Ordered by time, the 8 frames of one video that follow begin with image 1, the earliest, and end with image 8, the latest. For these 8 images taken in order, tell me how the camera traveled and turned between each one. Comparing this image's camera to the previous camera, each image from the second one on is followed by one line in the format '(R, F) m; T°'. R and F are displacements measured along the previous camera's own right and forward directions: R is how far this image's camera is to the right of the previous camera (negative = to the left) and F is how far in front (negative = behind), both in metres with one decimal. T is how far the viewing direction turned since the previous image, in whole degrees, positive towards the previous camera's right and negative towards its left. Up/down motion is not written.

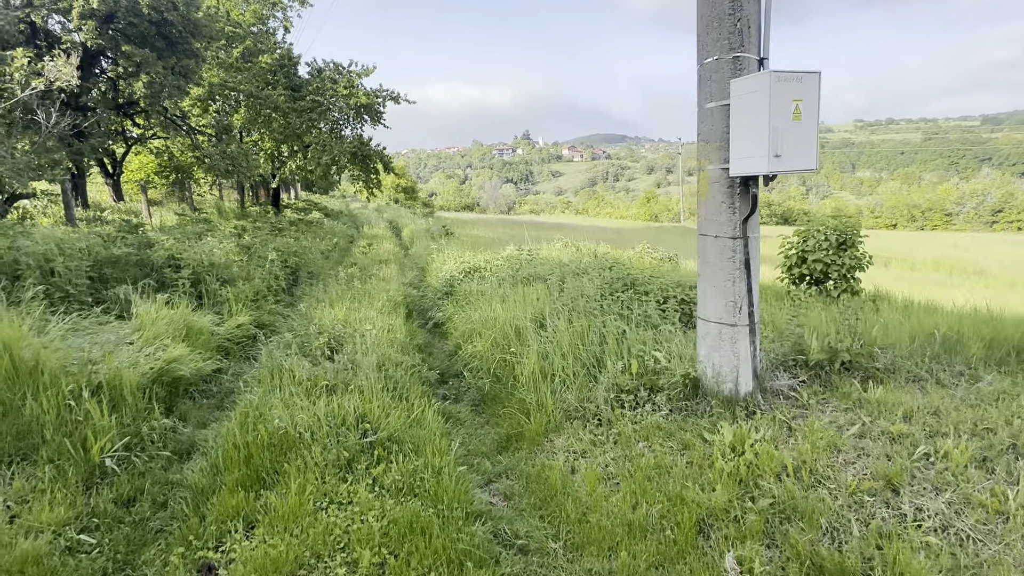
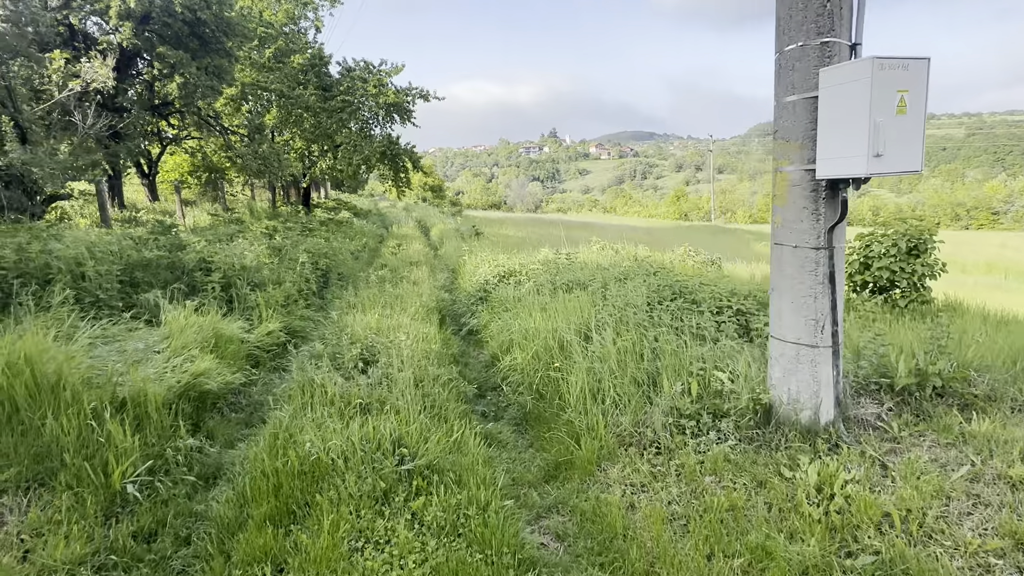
(-0.1, +0.3) m; -3°
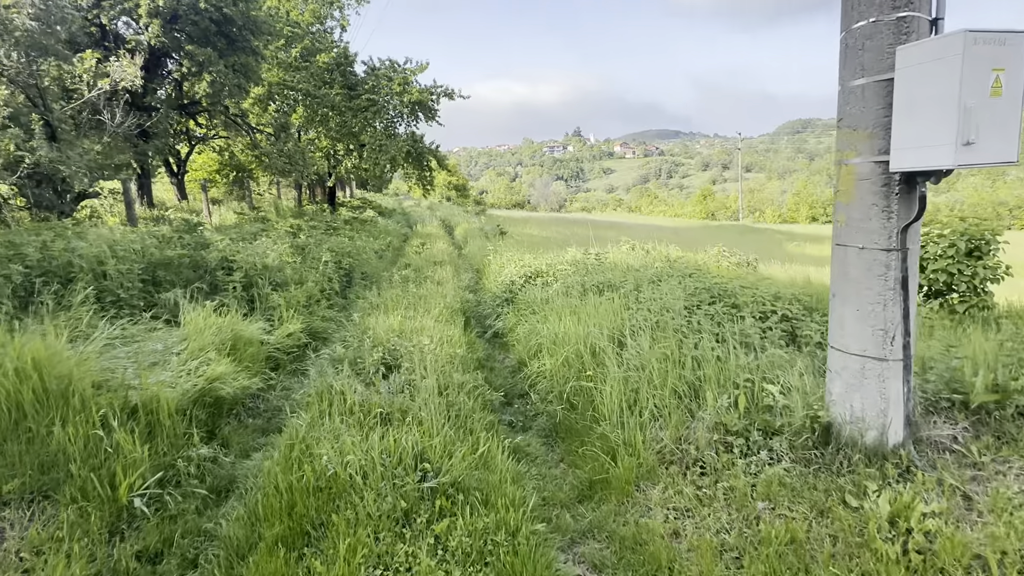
(0.0, +0.2) m; -2°
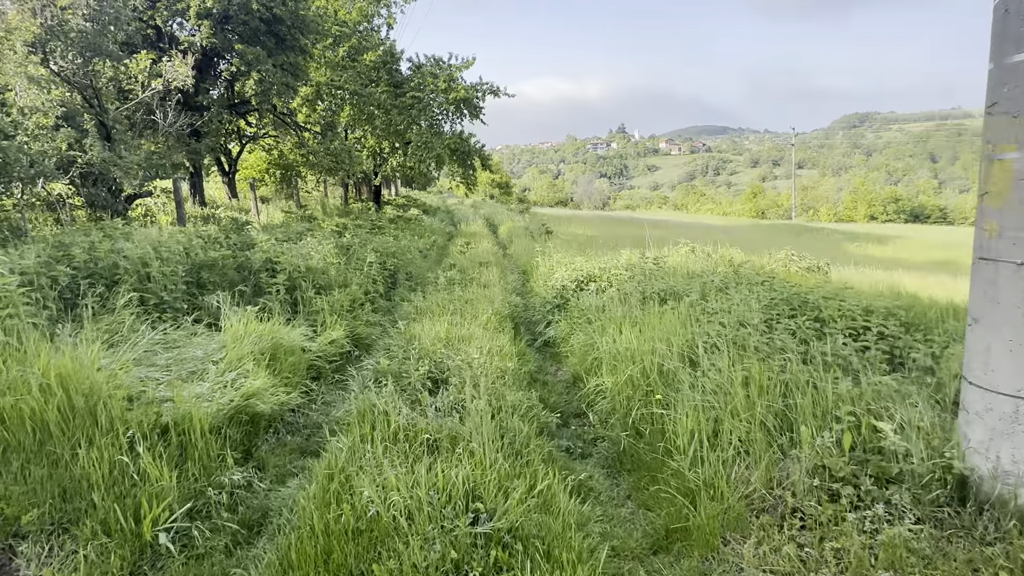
(-0.1, +0.4) m; -4°
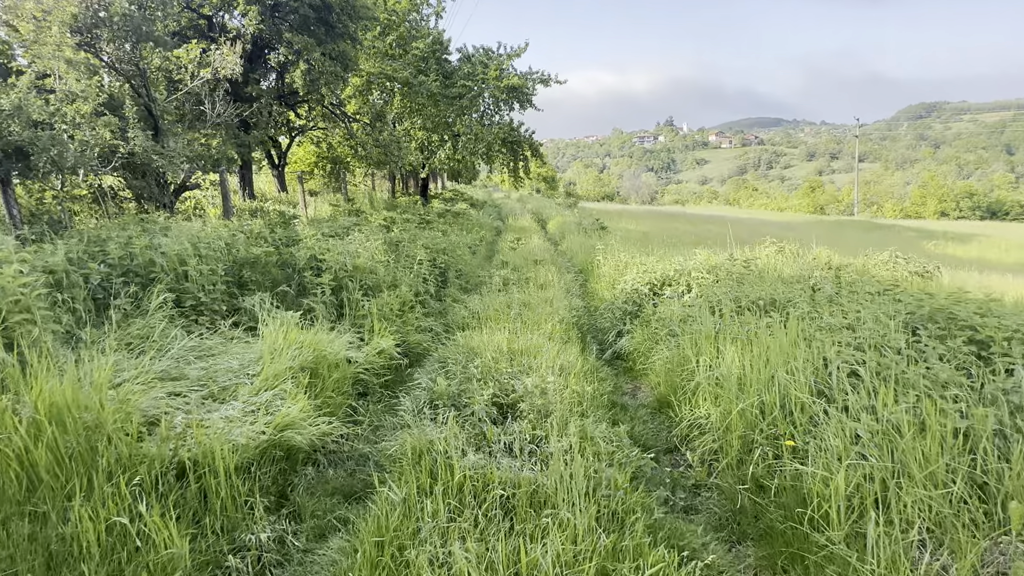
(-0.2, +0.6) m; -4°
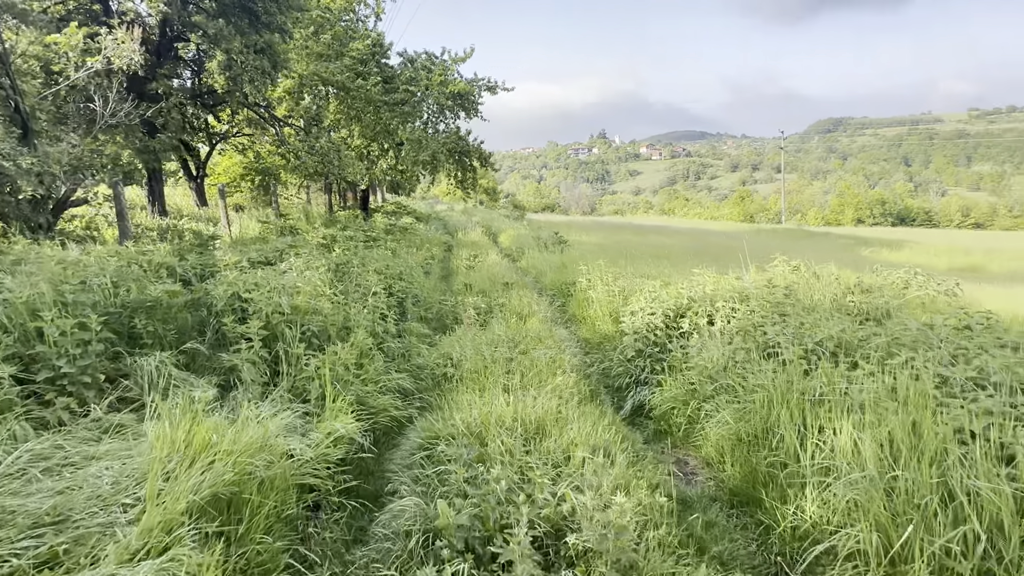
(-0.4, +1.2) m; +6°
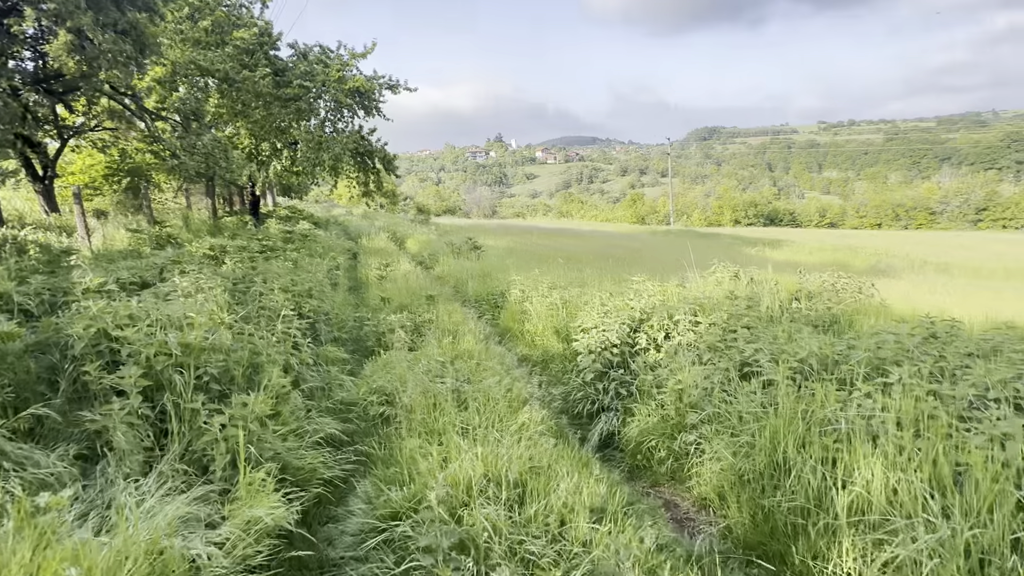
(-0.3, +0.6) m; +10°
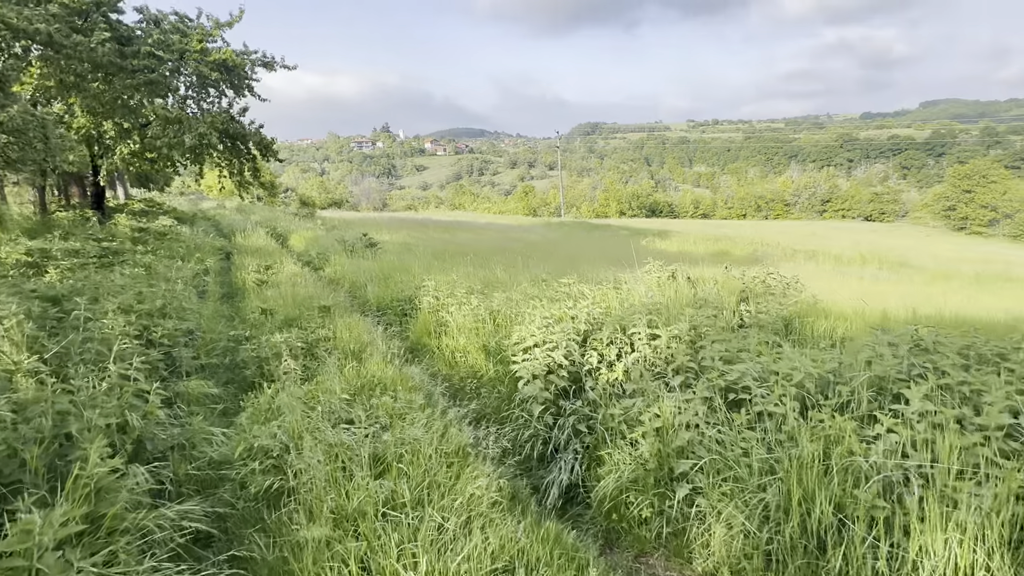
(-0.2, +0.9) m; +11°
